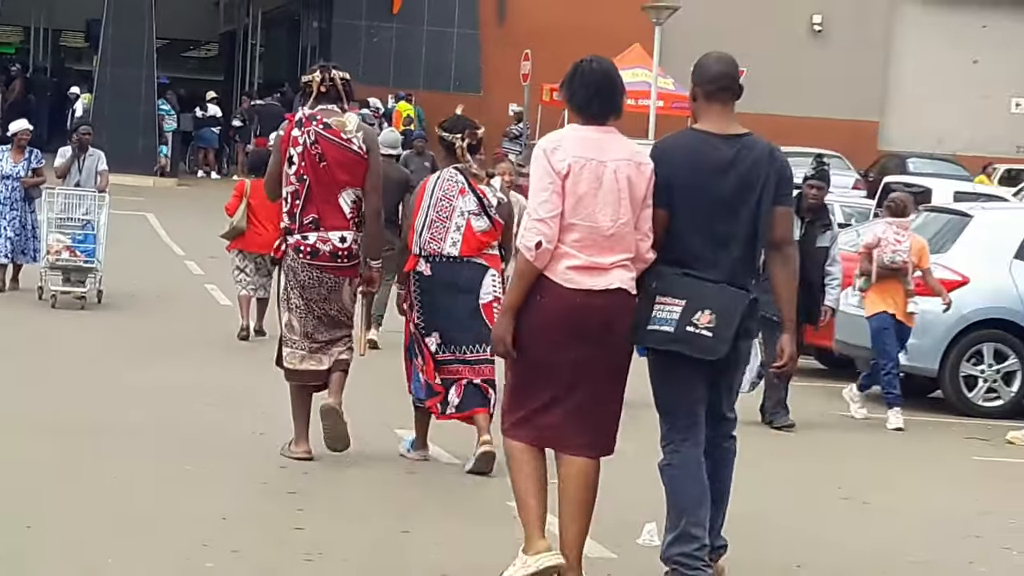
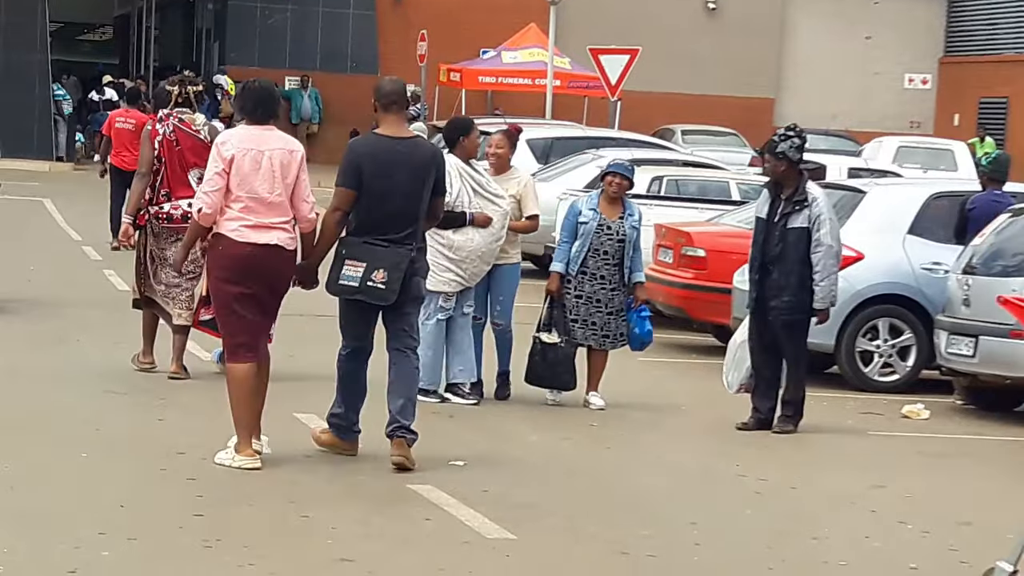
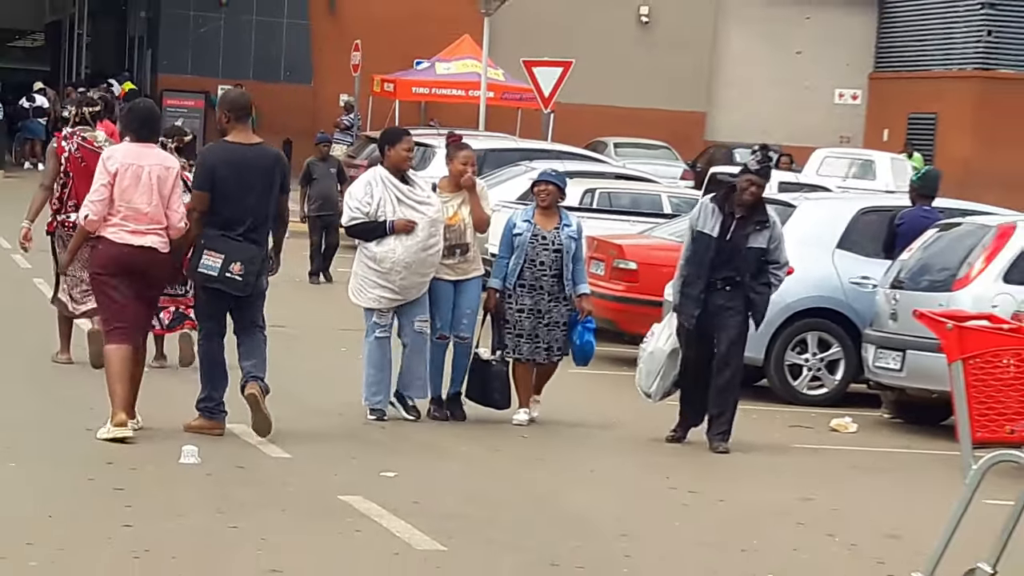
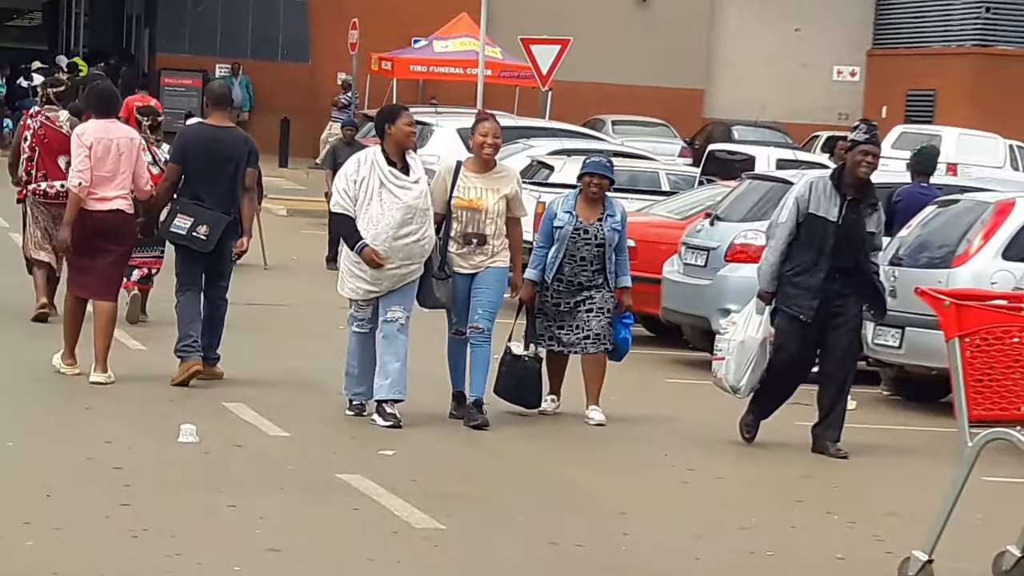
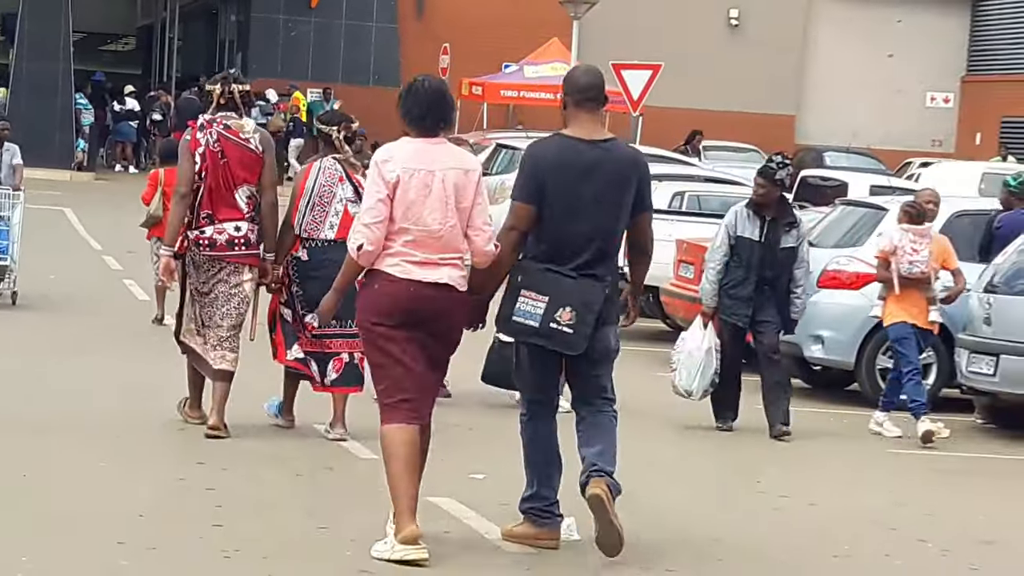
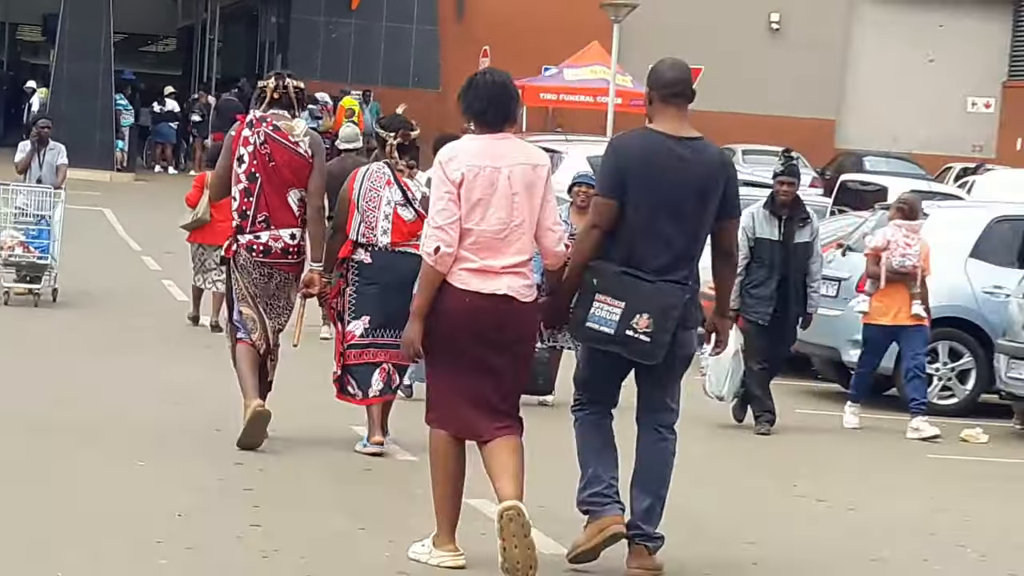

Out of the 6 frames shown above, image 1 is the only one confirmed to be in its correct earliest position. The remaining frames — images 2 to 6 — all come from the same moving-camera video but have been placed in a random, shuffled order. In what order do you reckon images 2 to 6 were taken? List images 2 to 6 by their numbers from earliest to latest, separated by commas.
6, 5, 2, 3, 4
